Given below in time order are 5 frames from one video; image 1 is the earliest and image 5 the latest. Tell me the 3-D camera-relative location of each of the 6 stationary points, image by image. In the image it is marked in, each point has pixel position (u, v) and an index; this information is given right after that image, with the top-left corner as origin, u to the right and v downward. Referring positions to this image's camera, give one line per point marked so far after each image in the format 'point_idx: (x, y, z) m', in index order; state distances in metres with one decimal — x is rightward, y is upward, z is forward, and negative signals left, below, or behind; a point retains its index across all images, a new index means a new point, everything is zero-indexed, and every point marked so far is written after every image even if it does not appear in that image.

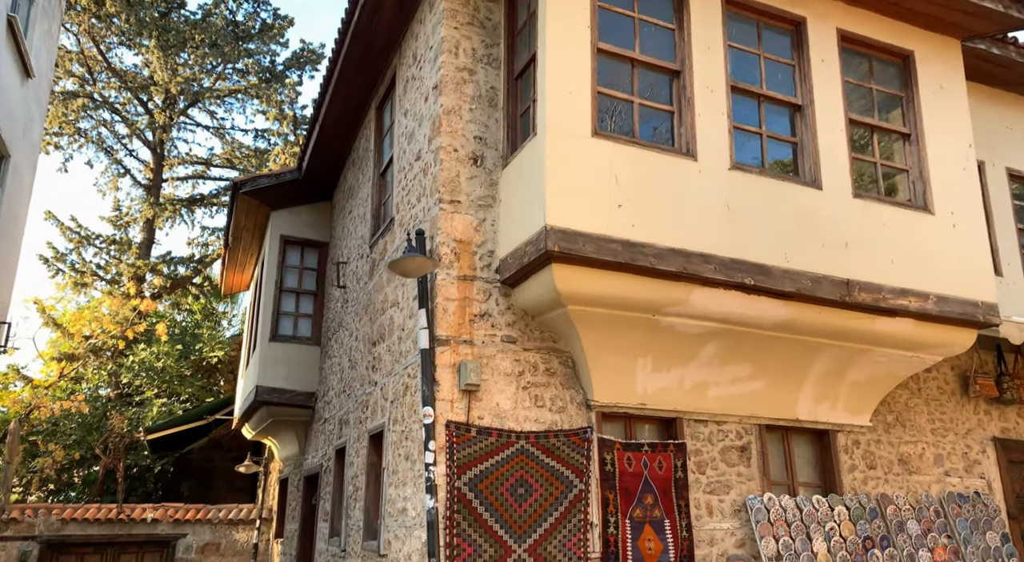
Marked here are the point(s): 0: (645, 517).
0: (+0.9, -1.6, +5.7) m
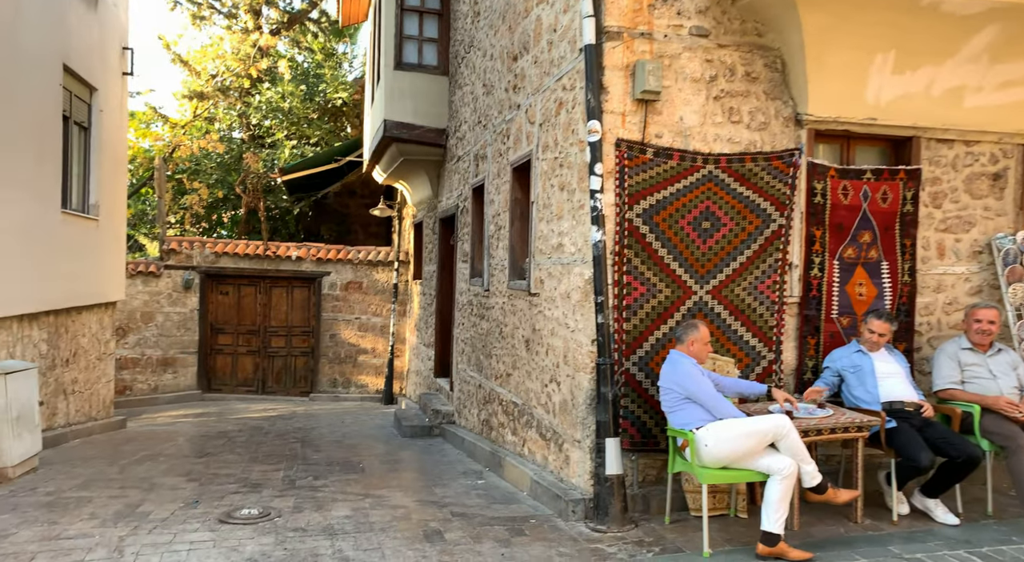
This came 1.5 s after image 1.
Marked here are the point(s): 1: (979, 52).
0: (+1.9, +0.1, +4.6) m
1: (+2.5, +1.2, +4.4) m
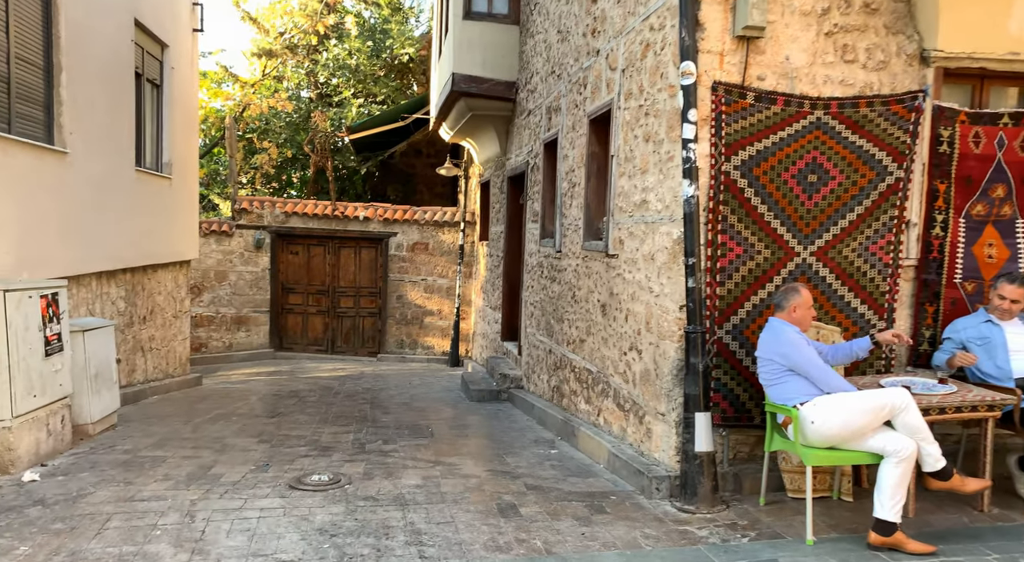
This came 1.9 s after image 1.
0: (+2.4, +0.3, +4.1) m
1: (+2.9, +1.4, +3.8) m
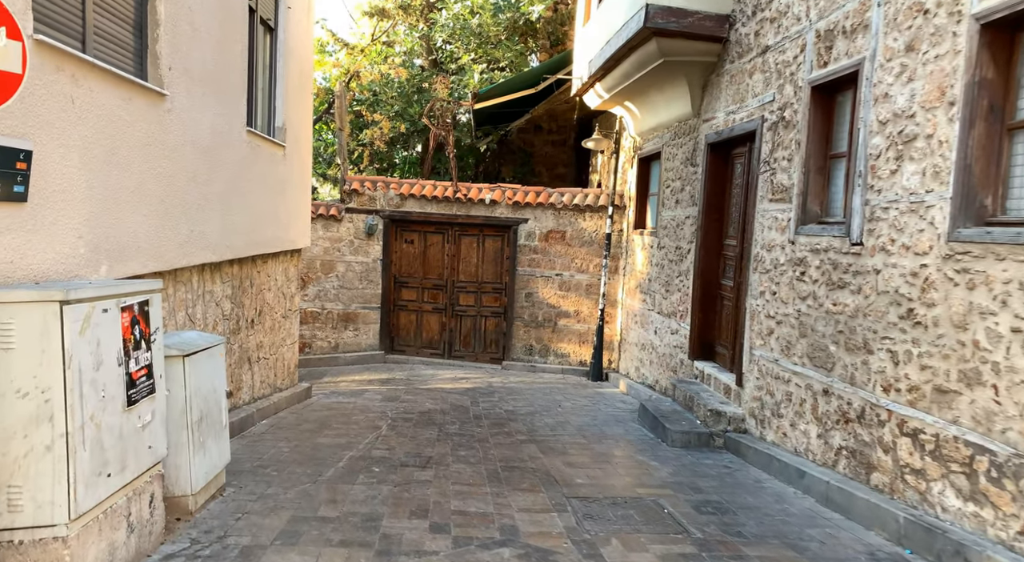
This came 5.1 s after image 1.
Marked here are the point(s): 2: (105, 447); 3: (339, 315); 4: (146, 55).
0: (+3.7, +0.2, +1.5) m
1: (+4.2, +1.2, +1.1) m
2: (-1.7, -0.7, +3.4) m
3: (-2.7, -0.6, +12.7) m
4: (-2.2, +1.3, +4.9) m
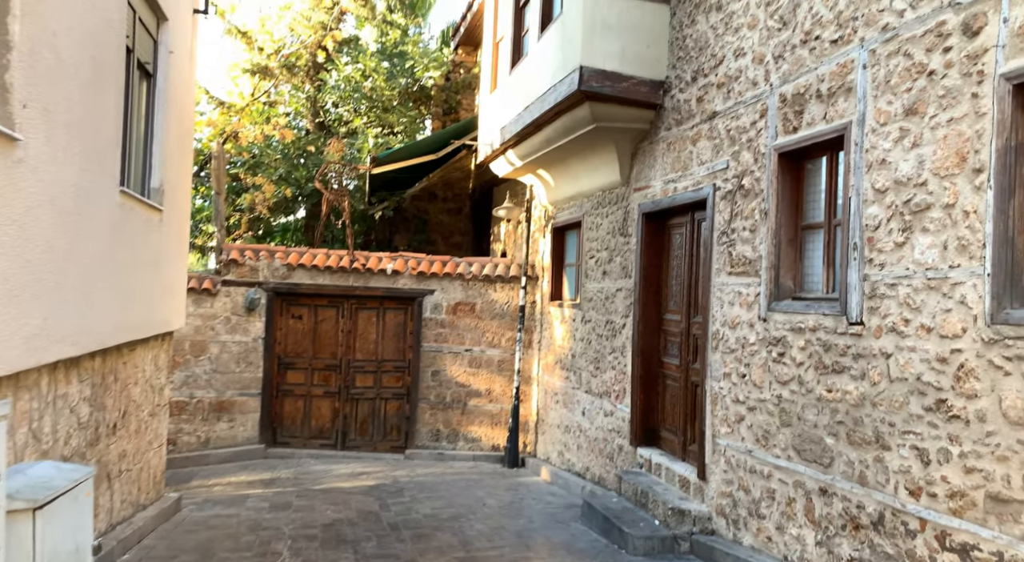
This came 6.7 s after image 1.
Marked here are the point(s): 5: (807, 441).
0: (+4.0, 0.0, +1.3) m
1: (+4.5, +1.1, +1.0) m
2: (-1.6, -1.0, +2.2) m
3: (-4.0, -1.7, +11.2) m
4: (-2.3, +0.8, +3.7) m
5: (+1.8, -0.9, +5.0) m
